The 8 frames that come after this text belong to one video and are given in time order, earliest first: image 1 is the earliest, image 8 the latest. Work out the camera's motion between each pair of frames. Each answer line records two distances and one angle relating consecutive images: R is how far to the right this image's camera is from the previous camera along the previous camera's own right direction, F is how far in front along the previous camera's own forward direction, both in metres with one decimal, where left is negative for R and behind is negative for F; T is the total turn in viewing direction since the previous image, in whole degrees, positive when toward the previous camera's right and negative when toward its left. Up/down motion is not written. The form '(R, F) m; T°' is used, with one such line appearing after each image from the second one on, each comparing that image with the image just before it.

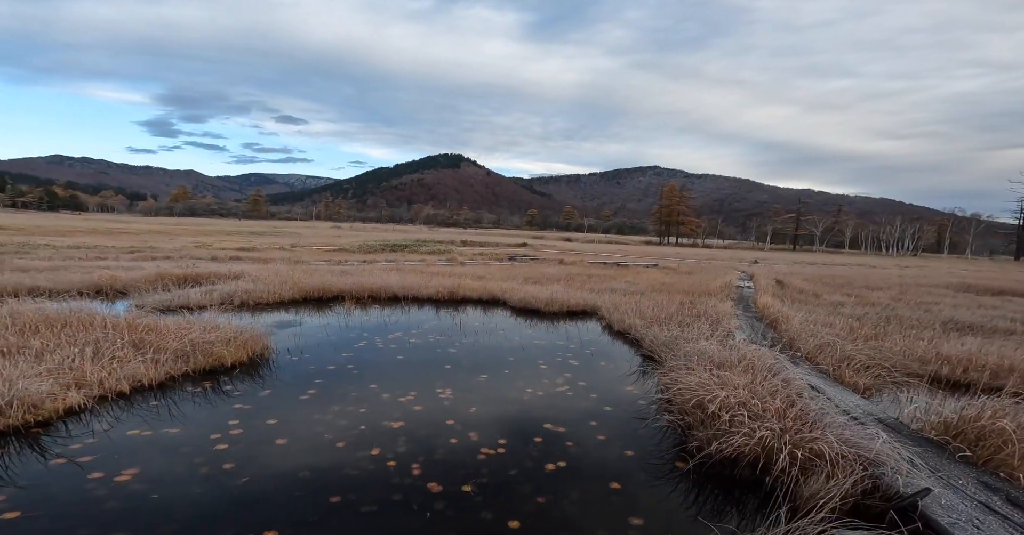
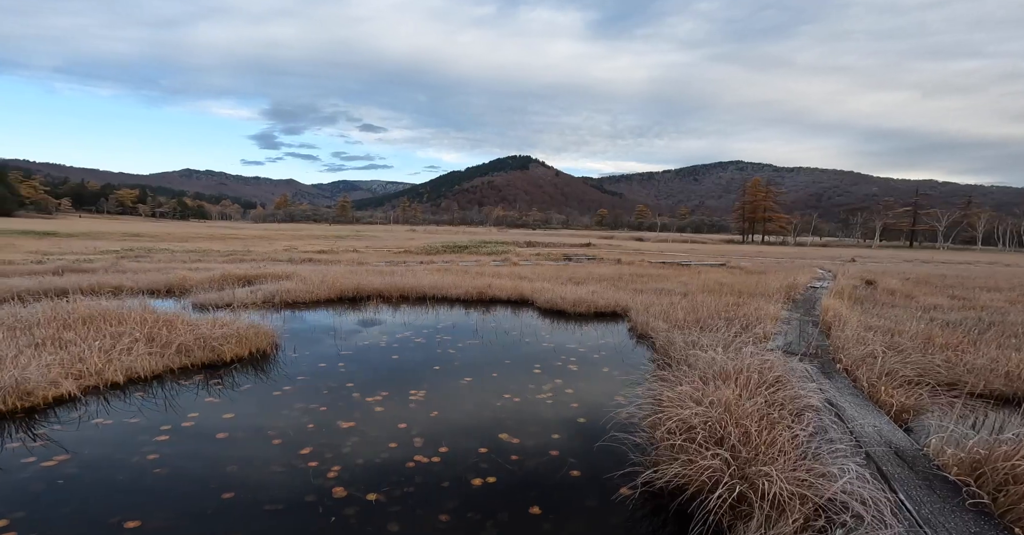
(+1.8, +0.8) m; -10°
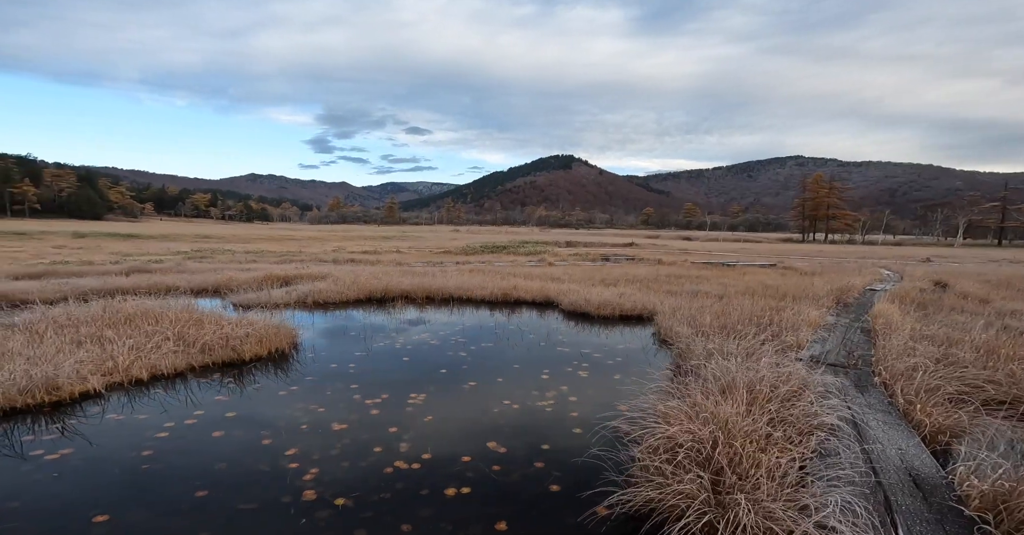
(+0.8, +0.3) m; -6°
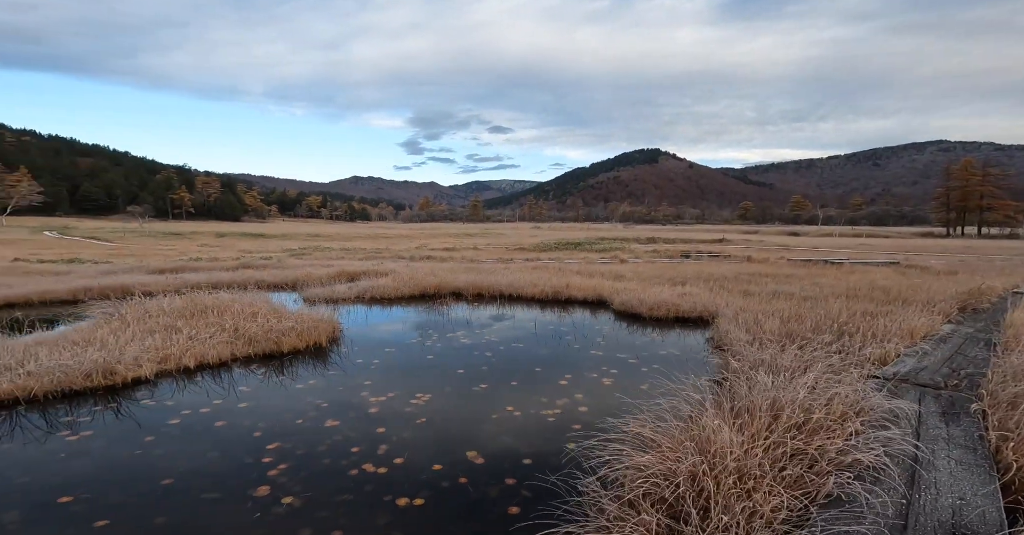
(+1.3, +0.7) m; -10°
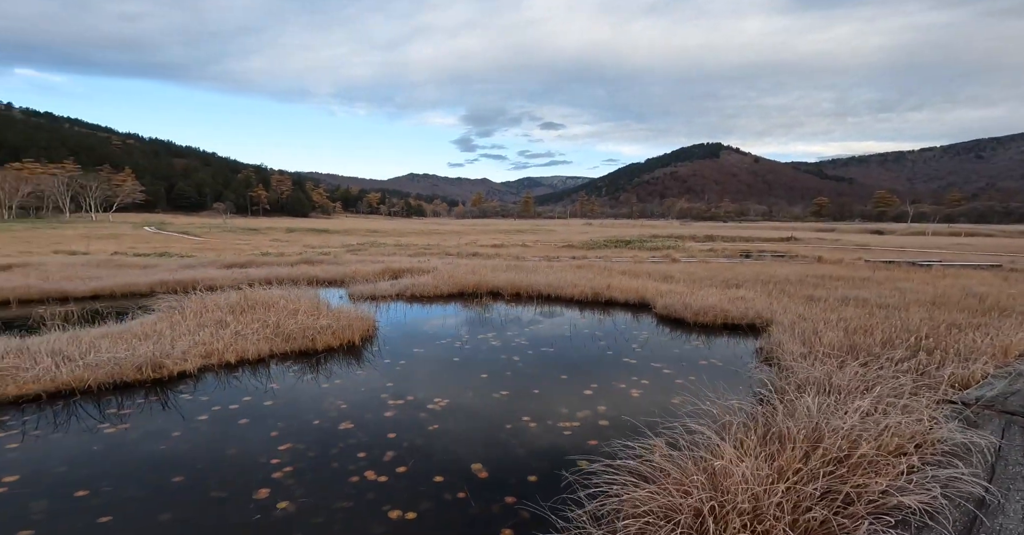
(+0.5, +0.3) m; -6°
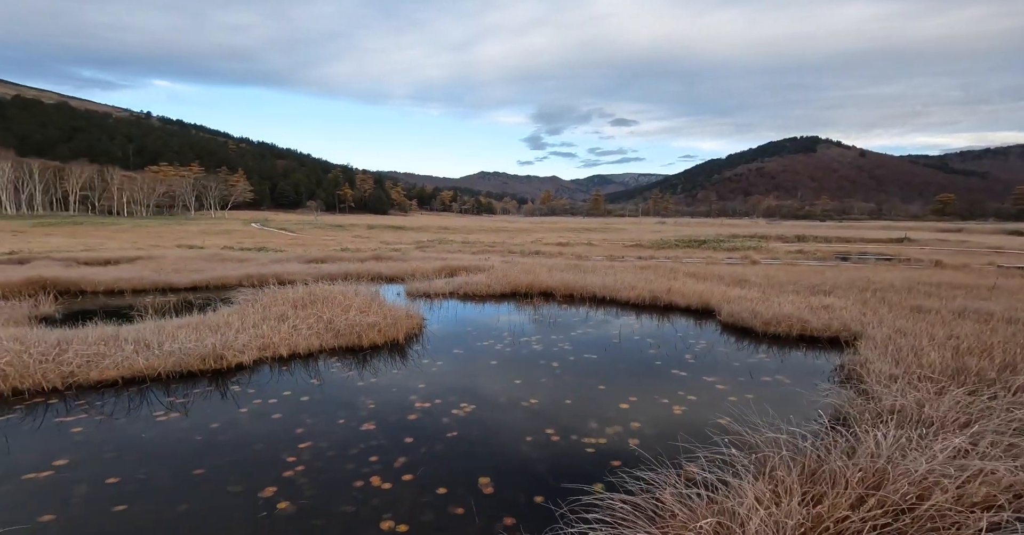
(+0.6, +0.4) m; -8°
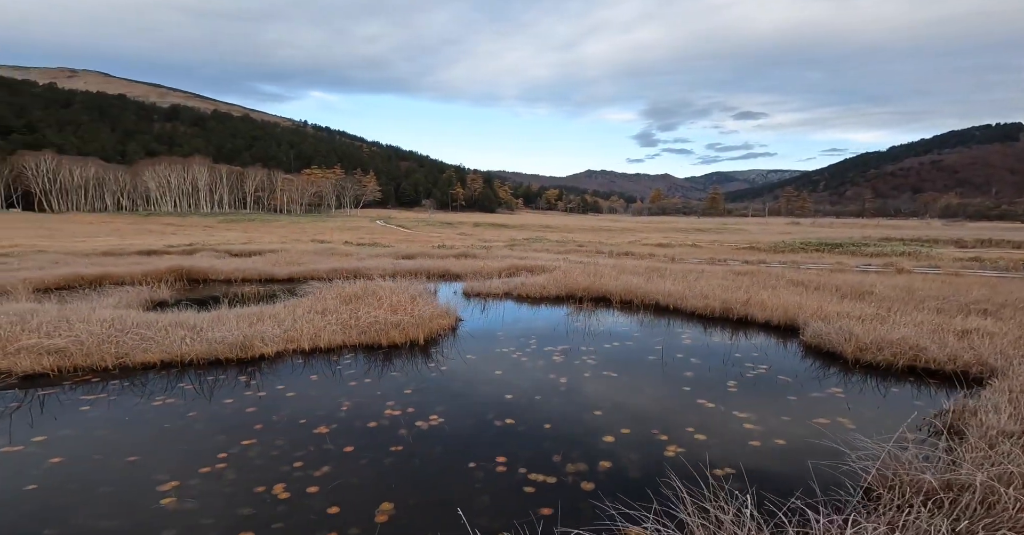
(+1.9, +1.1) m; -14°
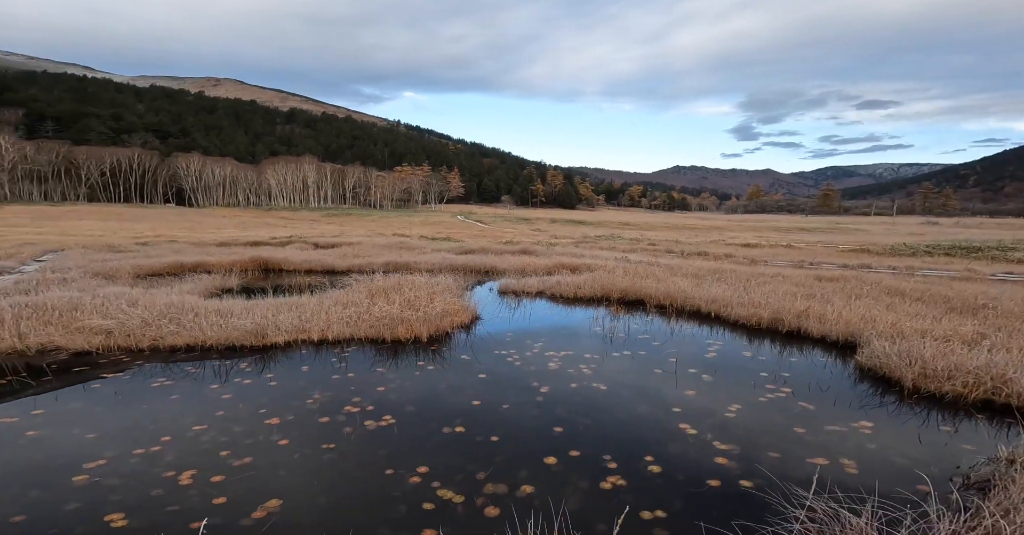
(+1.8, +0.7) m; -11°
